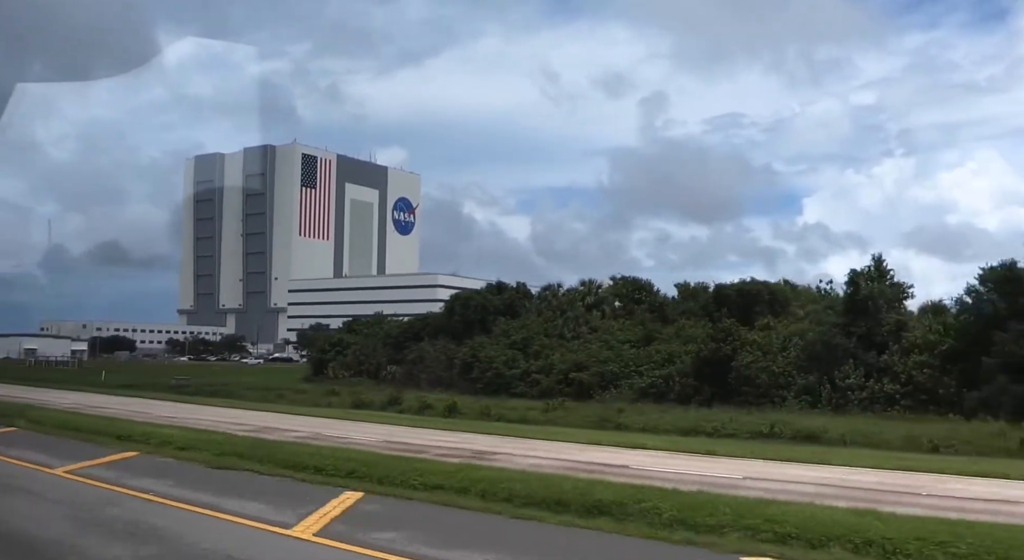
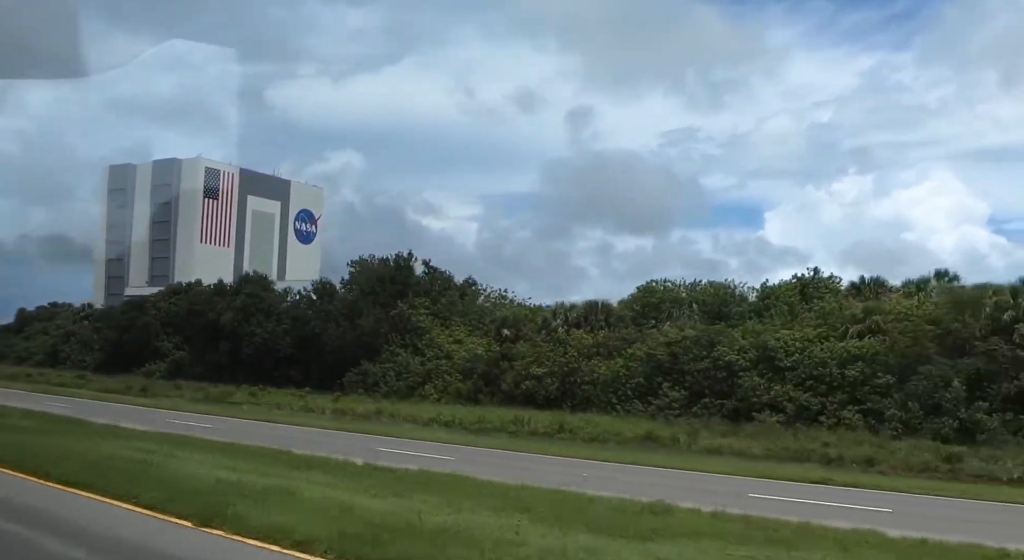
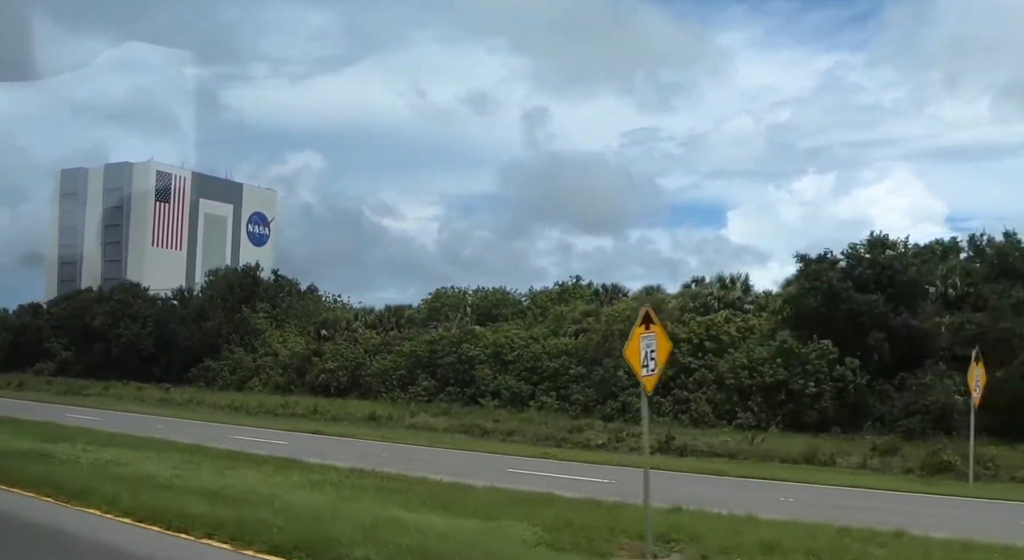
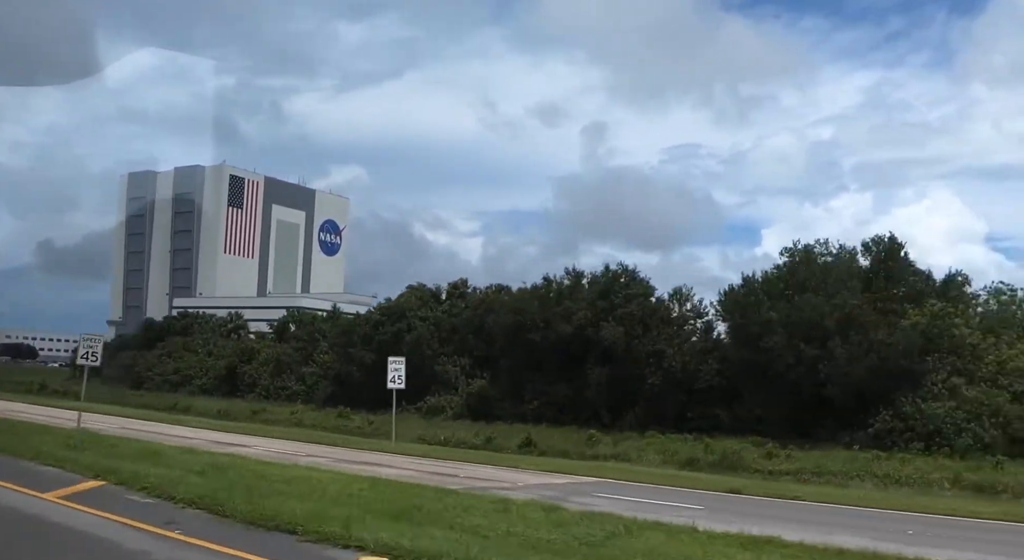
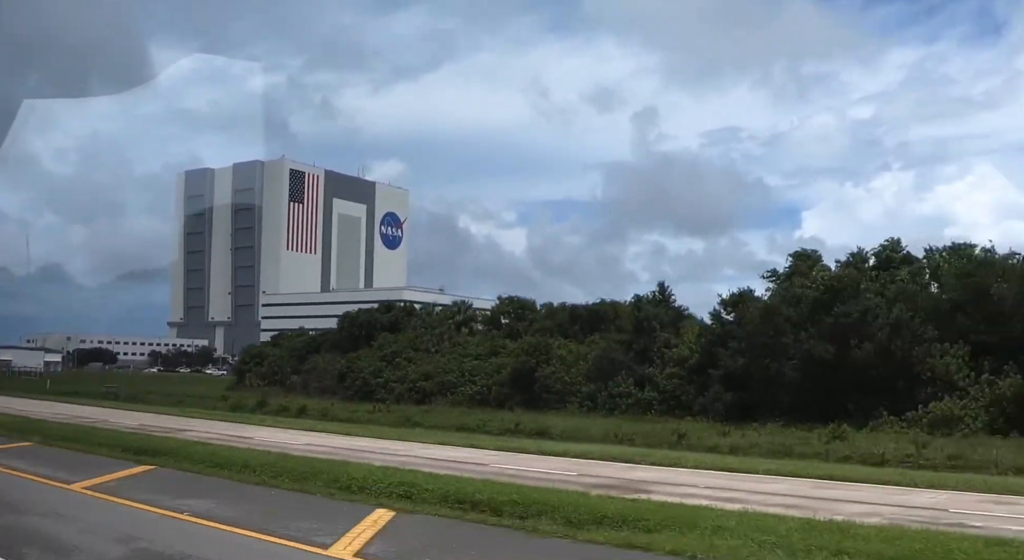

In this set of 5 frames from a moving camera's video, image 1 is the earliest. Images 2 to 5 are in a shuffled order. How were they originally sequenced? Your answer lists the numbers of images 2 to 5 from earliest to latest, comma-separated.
5, 4, 2, 3
